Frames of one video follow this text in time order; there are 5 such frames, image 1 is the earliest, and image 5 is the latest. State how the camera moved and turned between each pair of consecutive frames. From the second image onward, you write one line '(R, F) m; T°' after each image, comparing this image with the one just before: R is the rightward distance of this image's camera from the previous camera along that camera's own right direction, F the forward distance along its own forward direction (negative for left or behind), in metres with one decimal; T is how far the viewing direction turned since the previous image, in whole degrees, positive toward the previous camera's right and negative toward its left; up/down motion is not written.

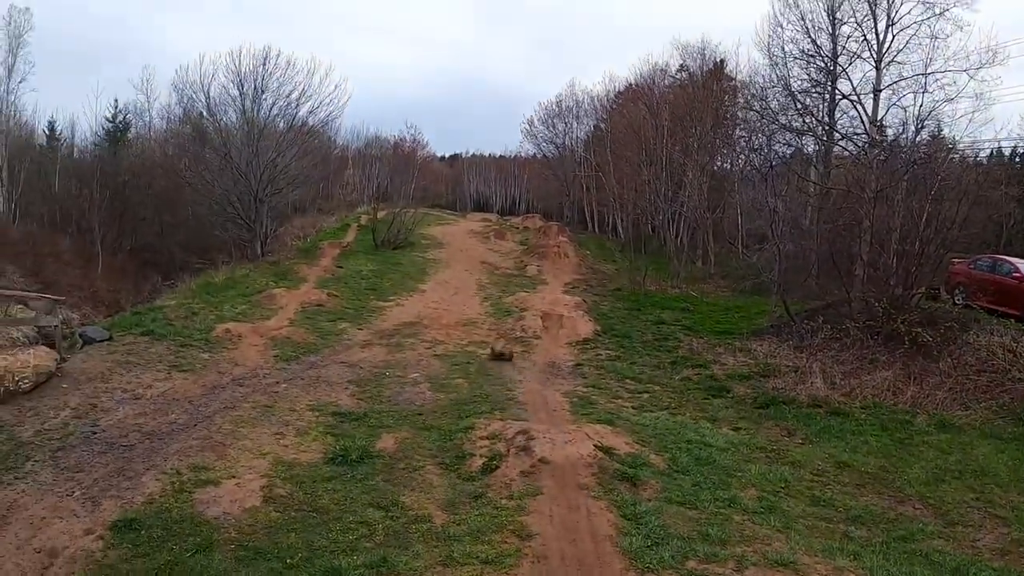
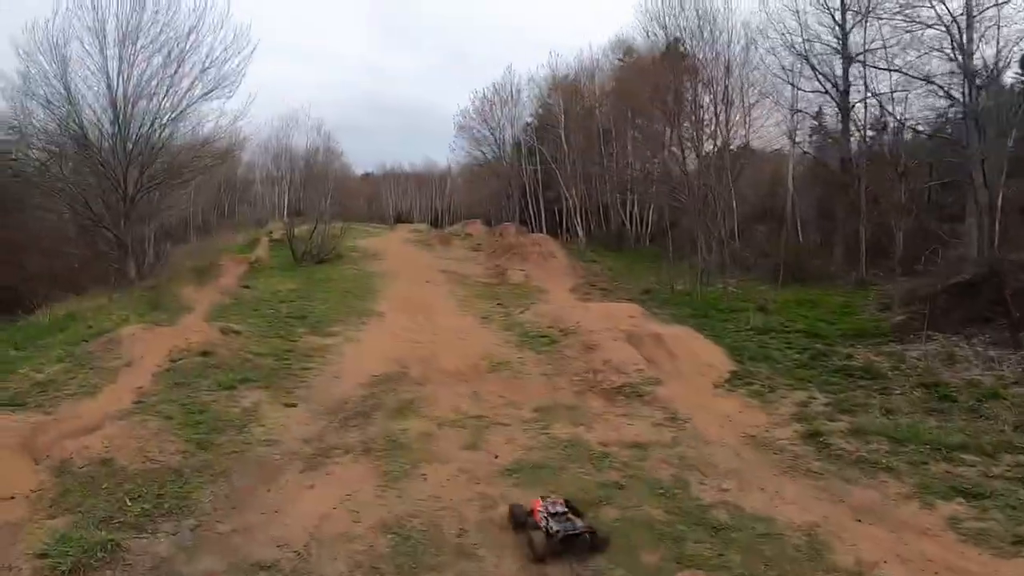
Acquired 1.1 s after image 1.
(-0.8, +6.0) m; +4°
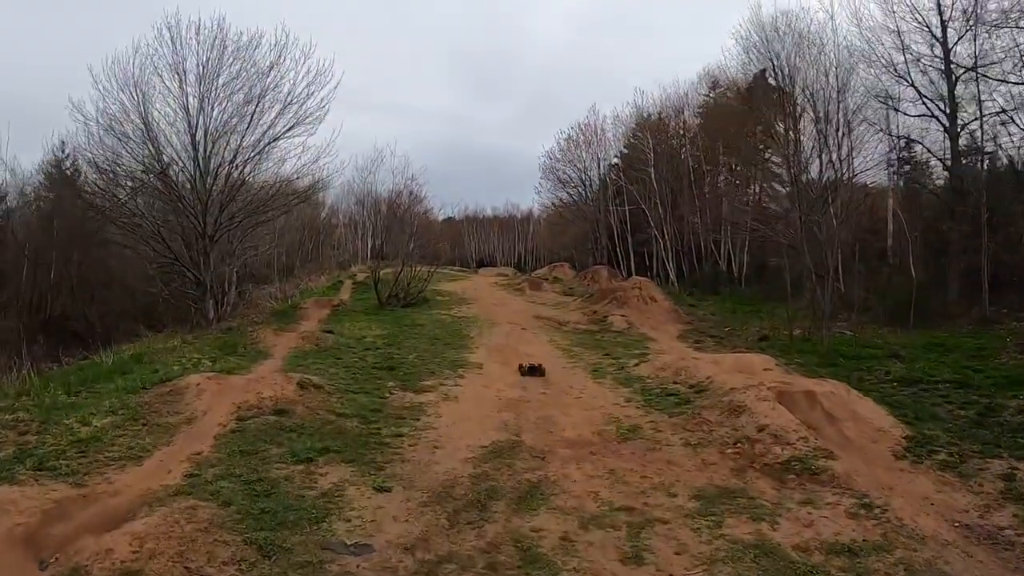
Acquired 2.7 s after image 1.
(-0.3, +1.1) m; -4°
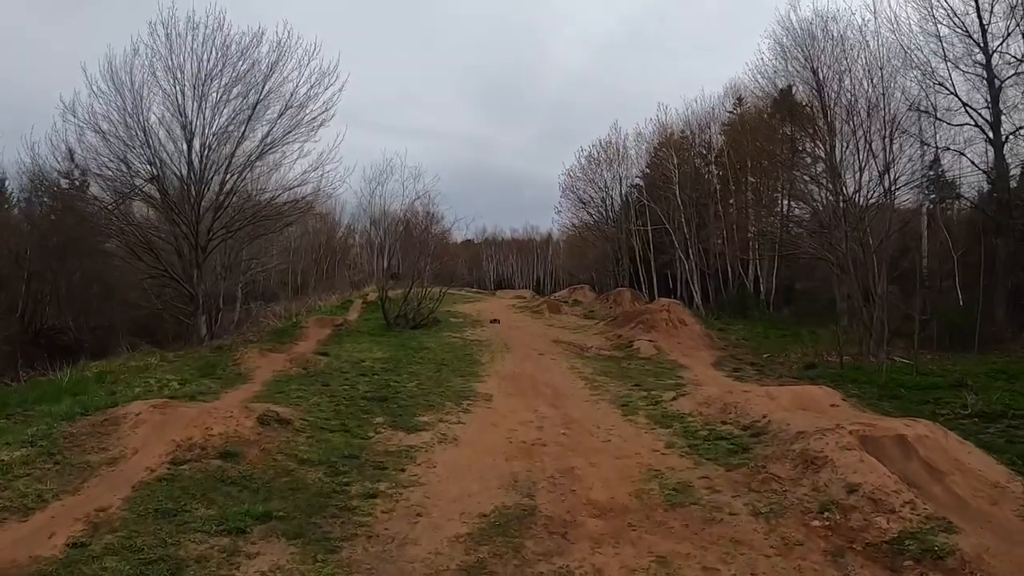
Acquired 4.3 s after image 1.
(0.0, +1.3) m; -1°
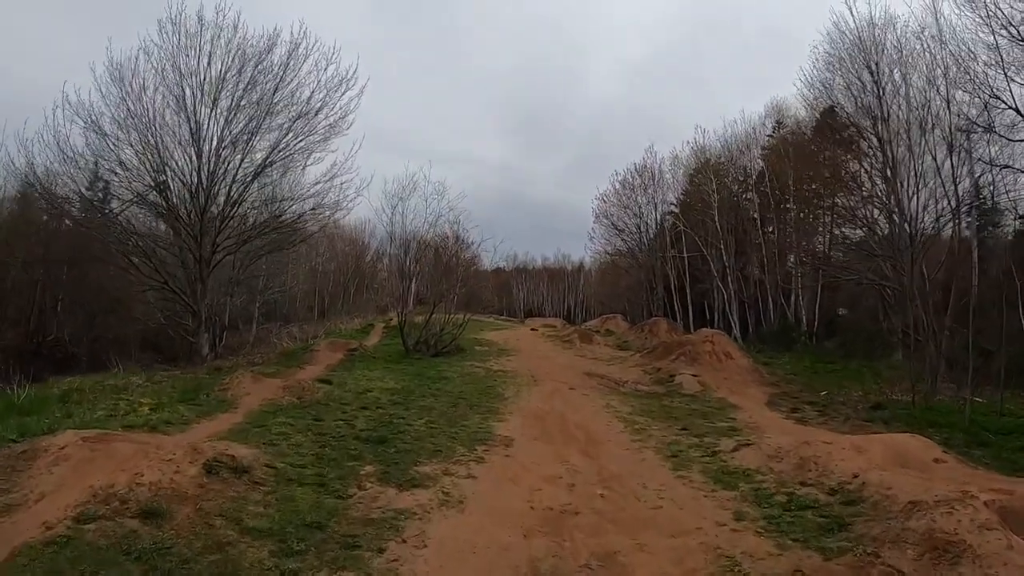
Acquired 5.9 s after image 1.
(0.0, +1.2) m; -2°
